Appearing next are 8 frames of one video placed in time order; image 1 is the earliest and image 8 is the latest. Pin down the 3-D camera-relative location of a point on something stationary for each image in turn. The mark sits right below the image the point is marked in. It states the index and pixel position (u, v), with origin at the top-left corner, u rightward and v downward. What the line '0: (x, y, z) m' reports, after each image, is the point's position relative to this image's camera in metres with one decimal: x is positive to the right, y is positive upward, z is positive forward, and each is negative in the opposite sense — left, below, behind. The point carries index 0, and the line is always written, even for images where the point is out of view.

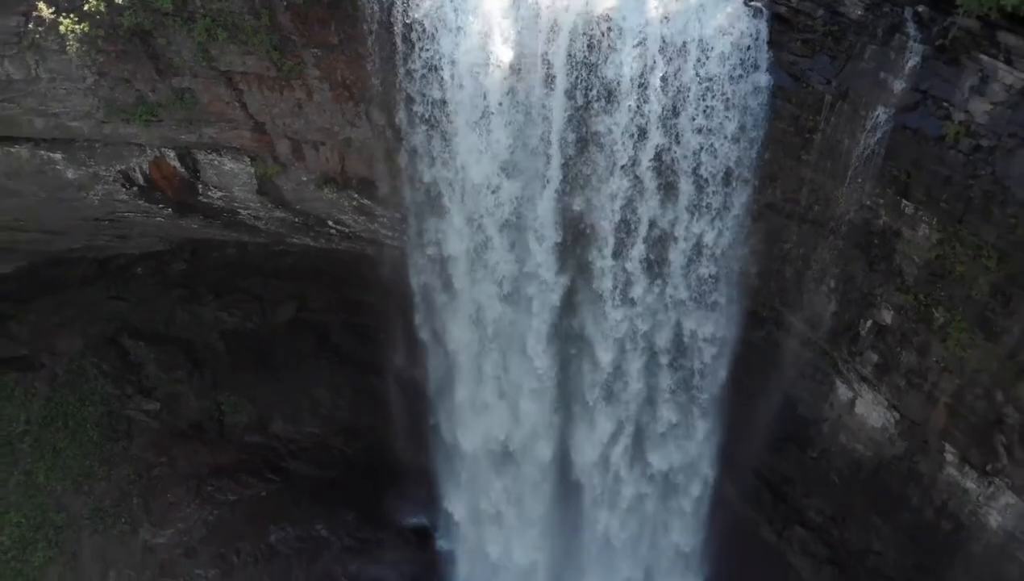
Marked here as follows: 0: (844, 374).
0: (+3.6, -0.9, +8.1) m
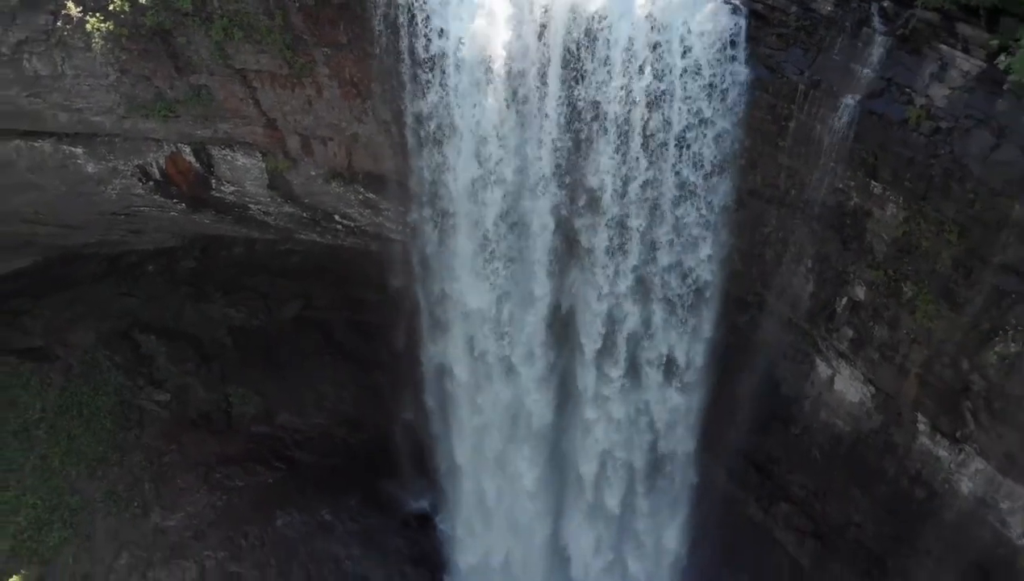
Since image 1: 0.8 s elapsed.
0: (+3.6, -0.7, +8.6) m
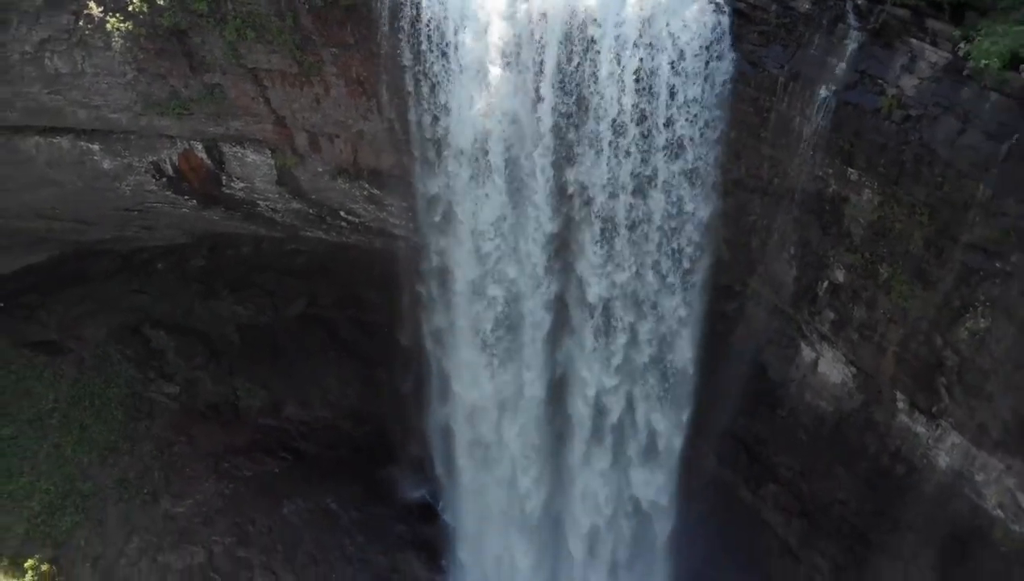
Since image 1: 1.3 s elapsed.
0: (+3.5, -0.6, +9.0) m
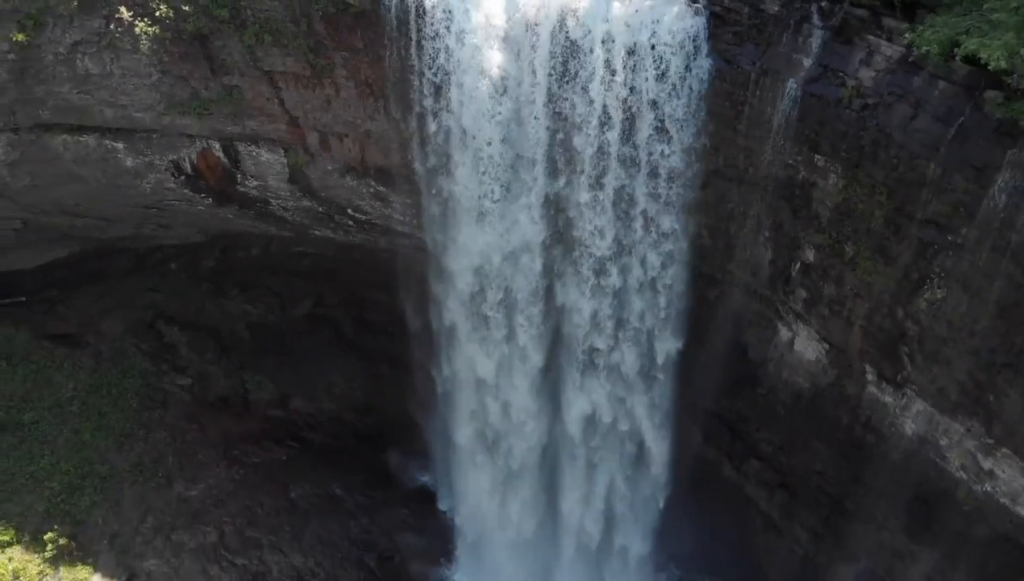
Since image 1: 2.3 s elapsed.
0: (+3.5, -0.4, +9.6) m
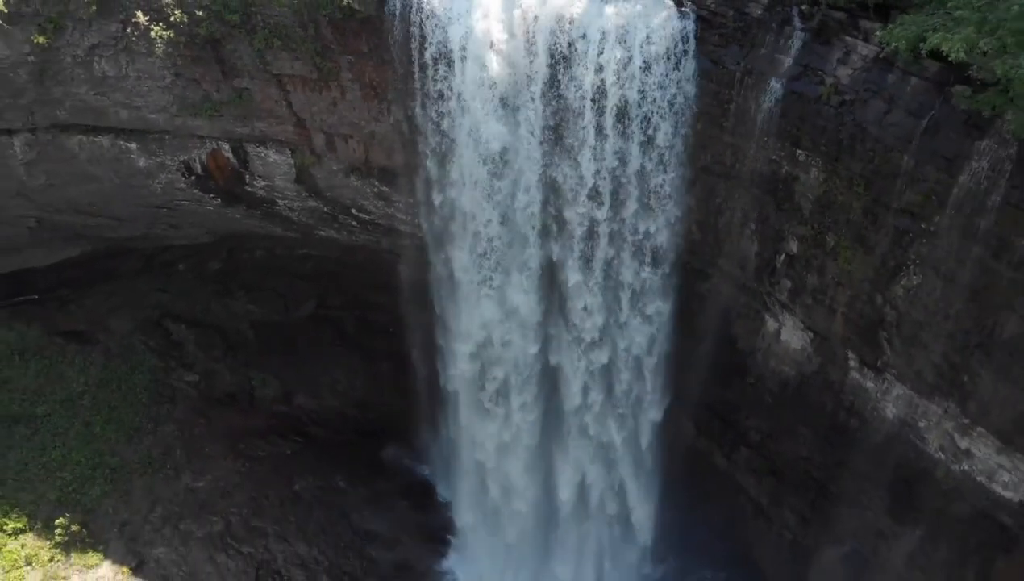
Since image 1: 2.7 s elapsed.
0: (+3.5, -0.2, +10.1) m
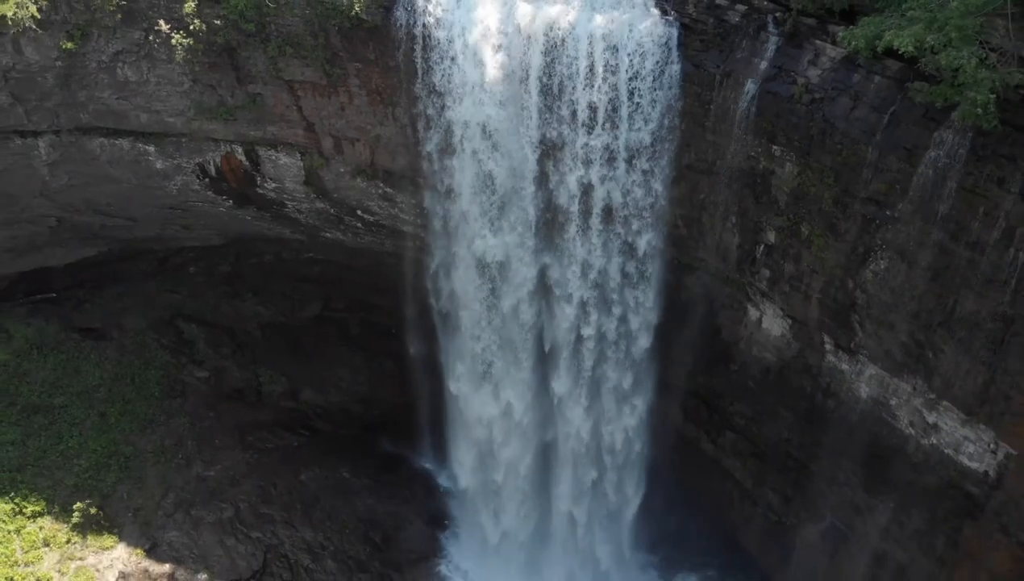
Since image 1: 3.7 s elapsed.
0: (+3.4, -0.1, +10.7) m
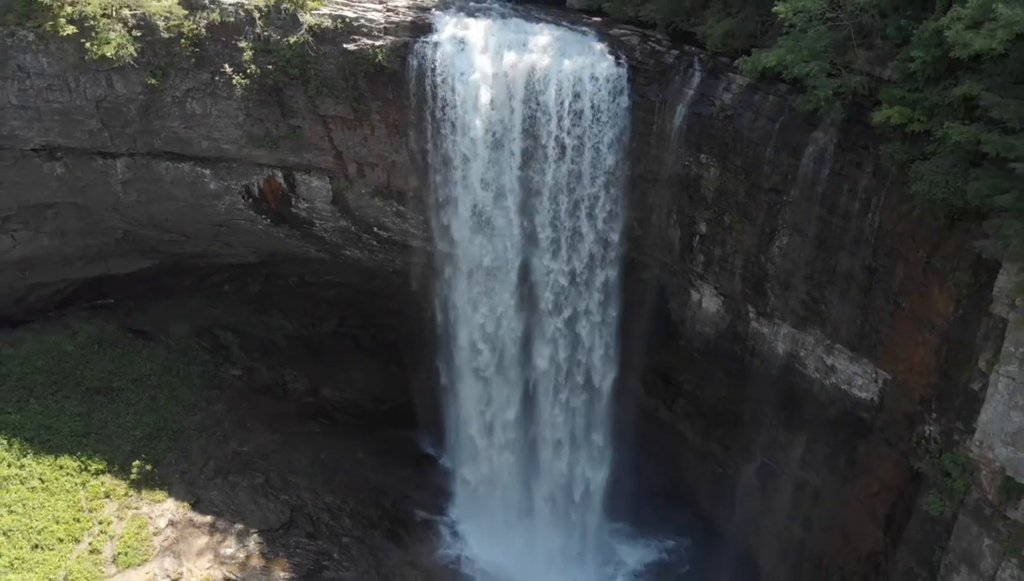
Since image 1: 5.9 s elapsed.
0: (+3.2, +0.2, +13.2) m
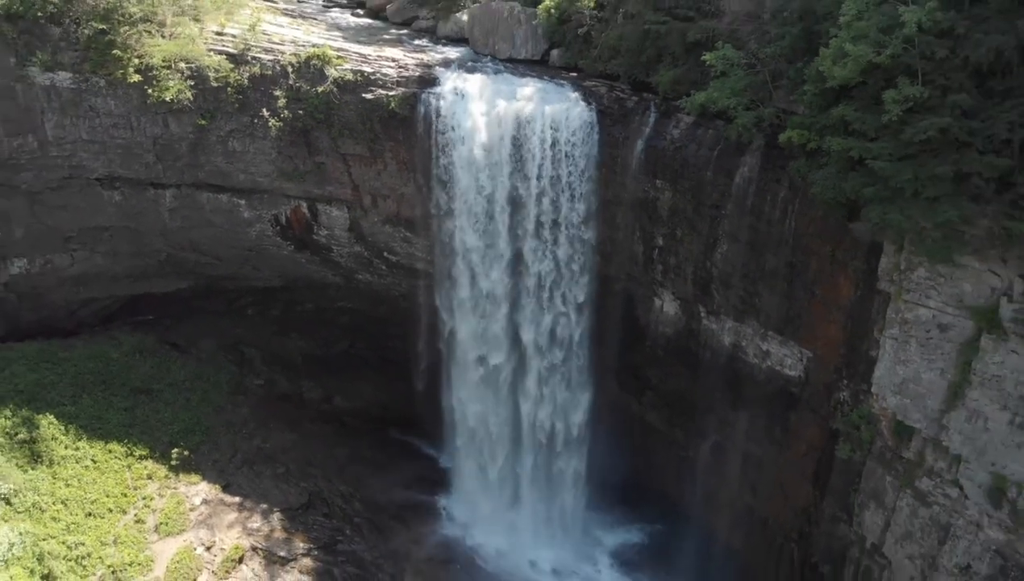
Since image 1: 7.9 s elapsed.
0: (+3.0, +0.1, +15.6) m
